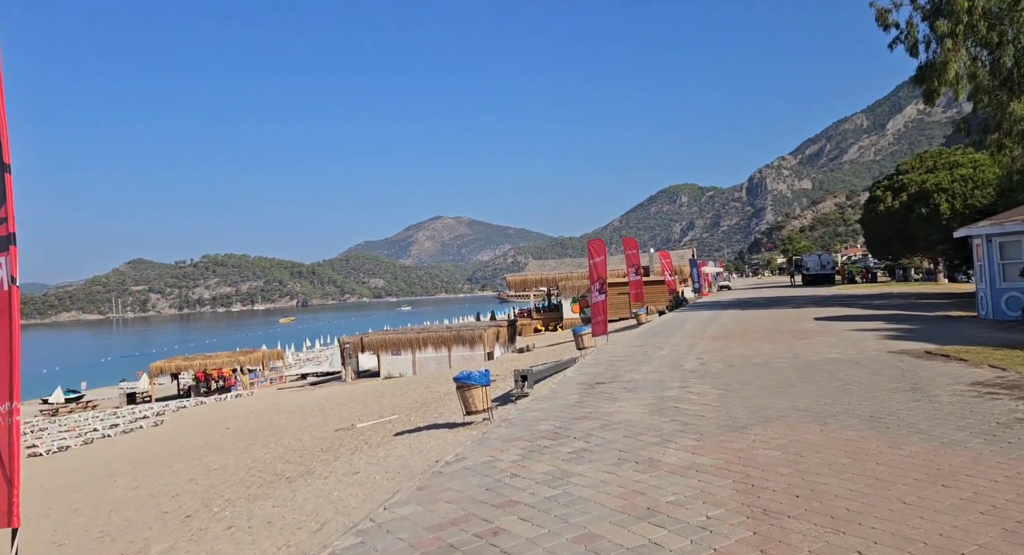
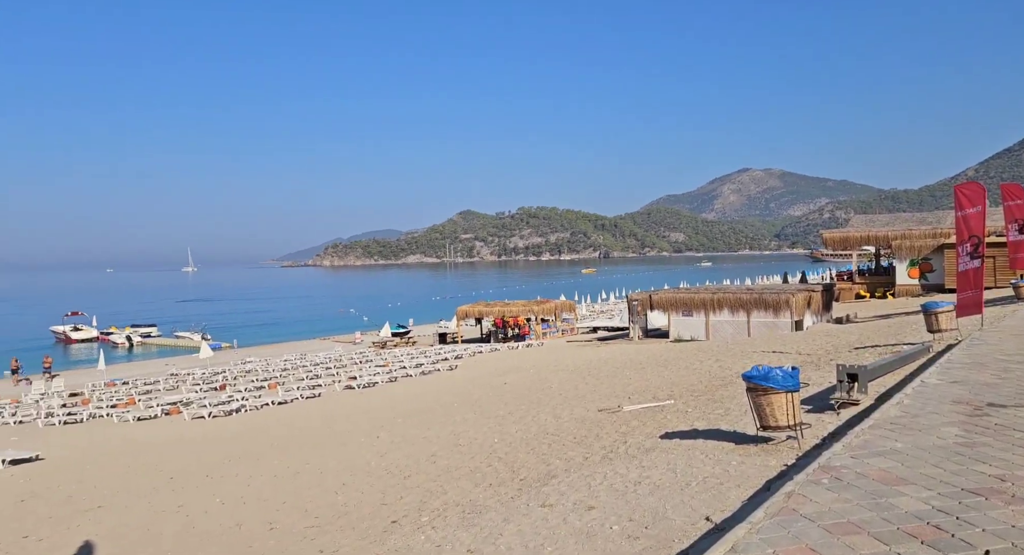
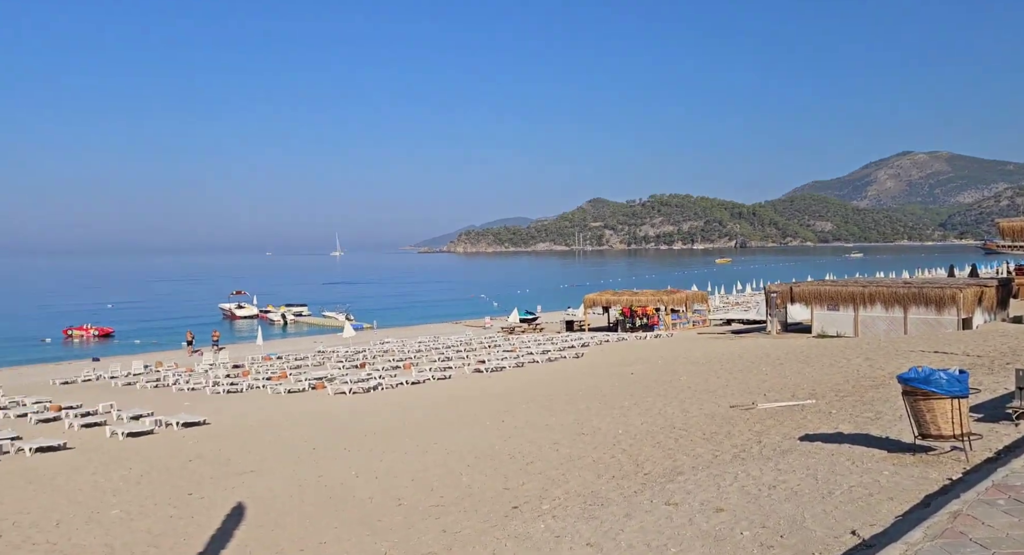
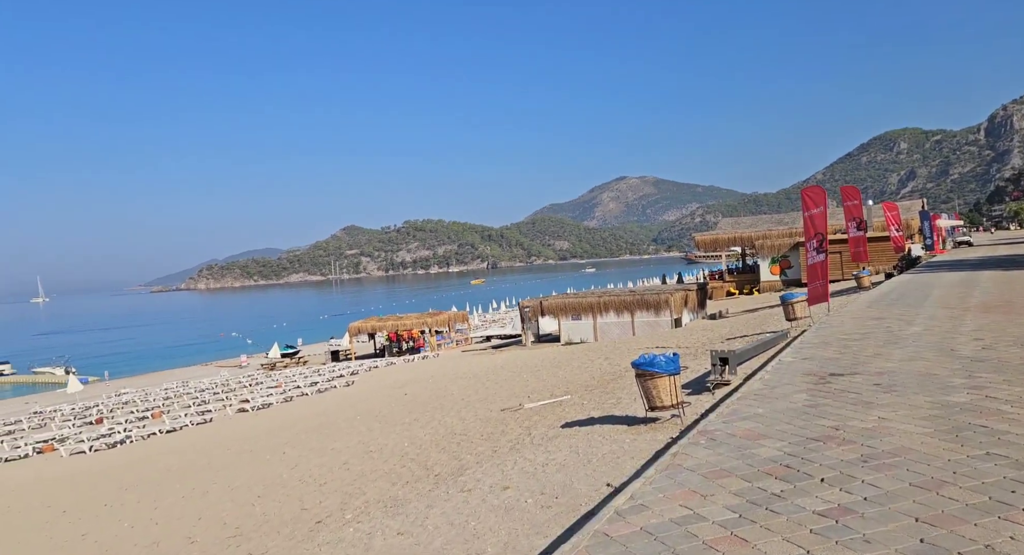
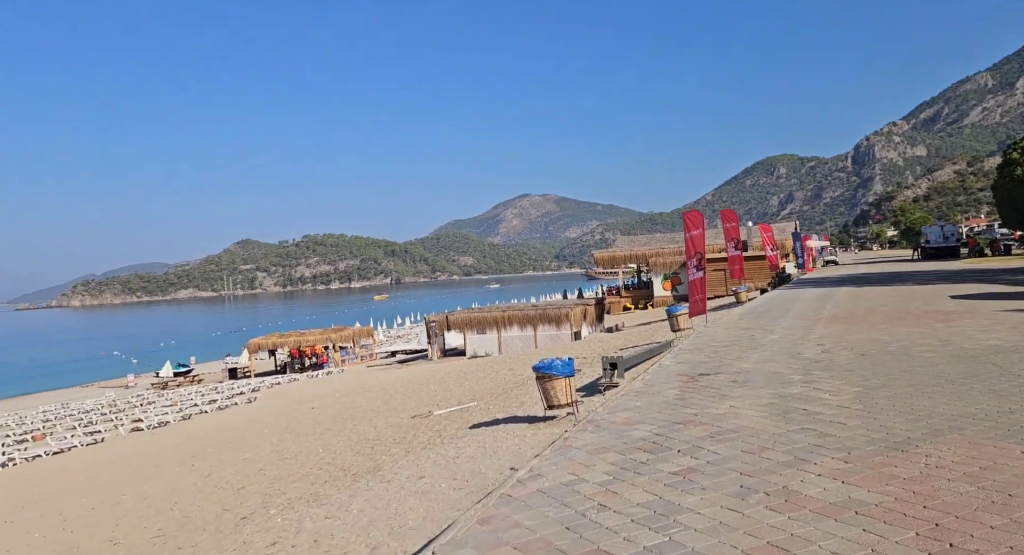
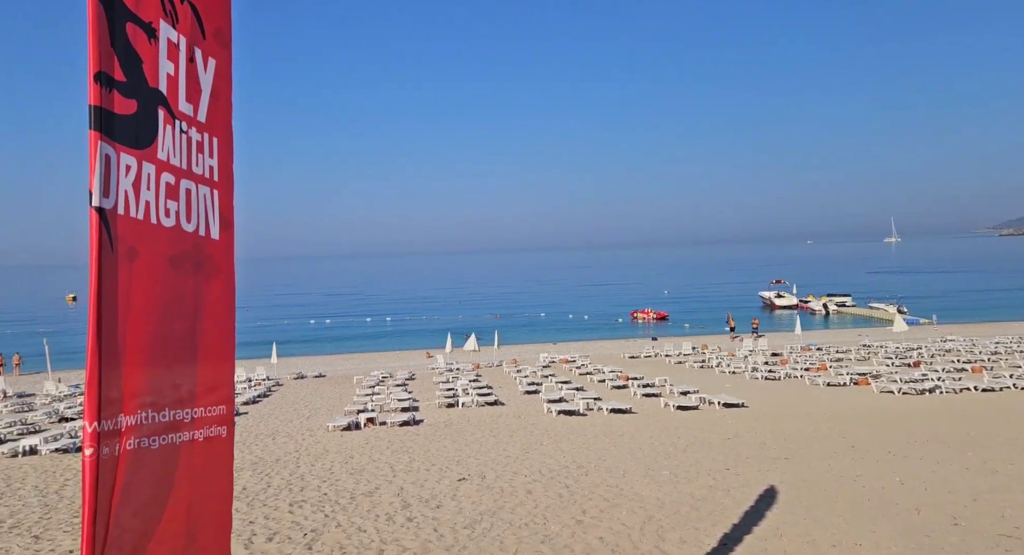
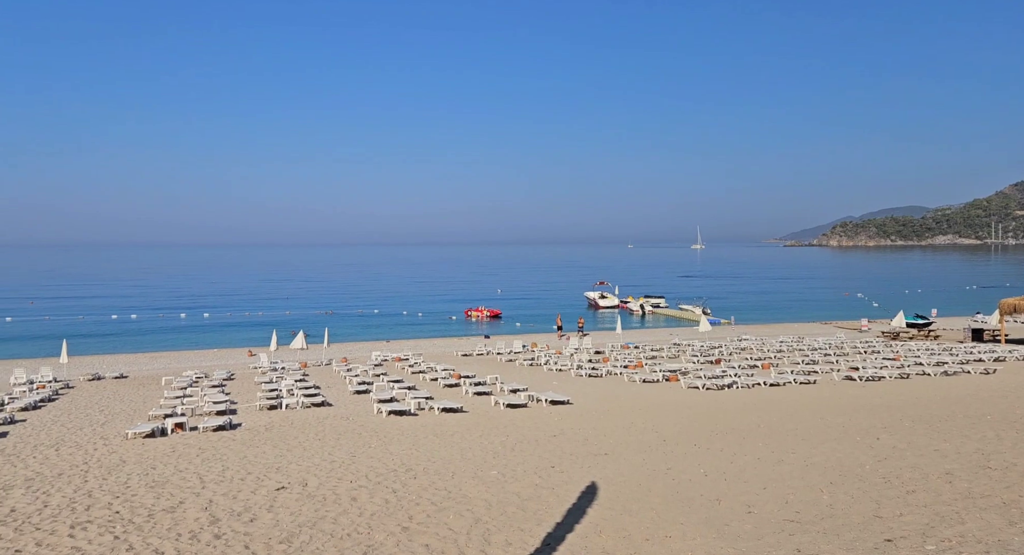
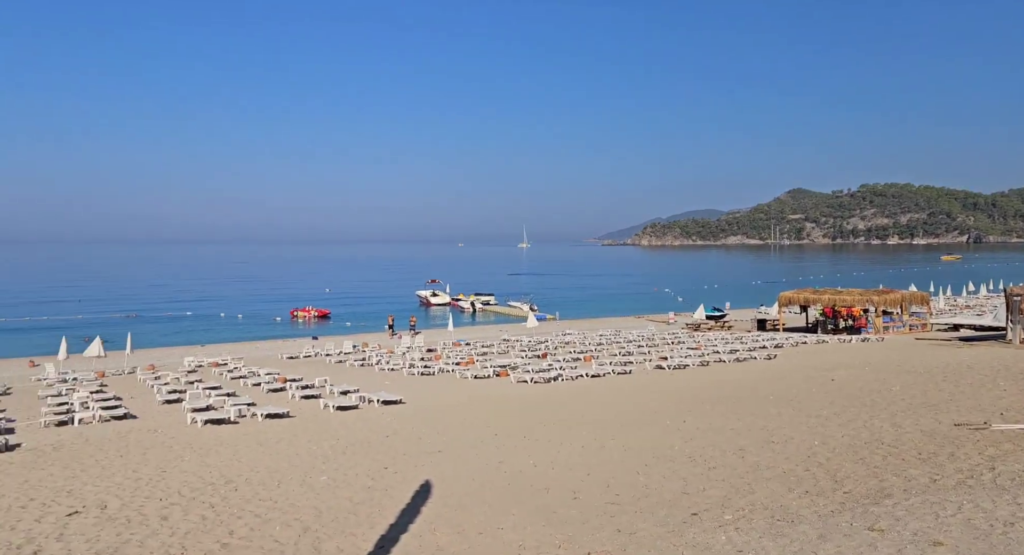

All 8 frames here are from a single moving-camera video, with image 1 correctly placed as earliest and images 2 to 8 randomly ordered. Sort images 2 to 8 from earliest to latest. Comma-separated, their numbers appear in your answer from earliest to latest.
5, 4, 2, 3, 8, 7, 6
